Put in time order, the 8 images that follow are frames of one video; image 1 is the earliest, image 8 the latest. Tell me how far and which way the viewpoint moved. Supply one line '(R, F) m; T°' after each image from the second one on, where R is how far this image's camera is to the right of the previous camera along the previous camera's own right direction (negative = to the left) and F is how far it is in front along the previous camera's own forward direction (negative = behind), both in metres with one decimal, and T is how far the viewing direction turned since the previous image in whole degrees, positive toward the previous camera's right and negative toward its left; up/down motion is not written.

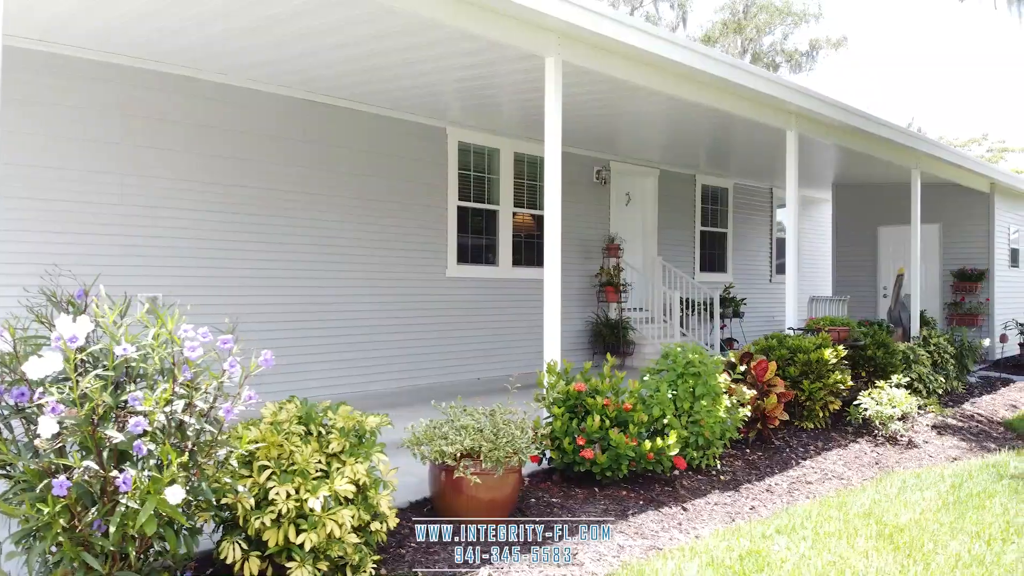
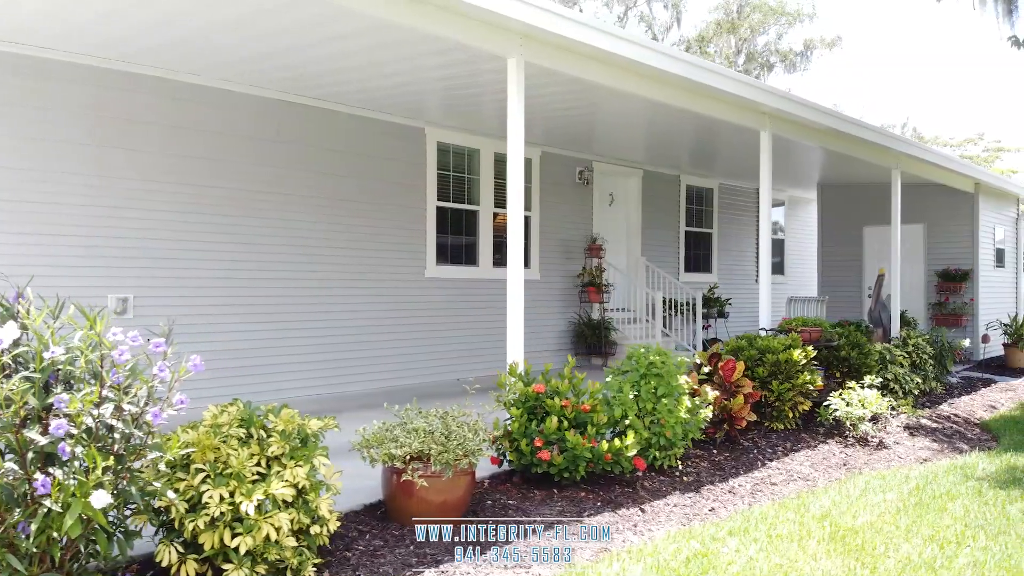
(+0.2, 0.0) m; 0°
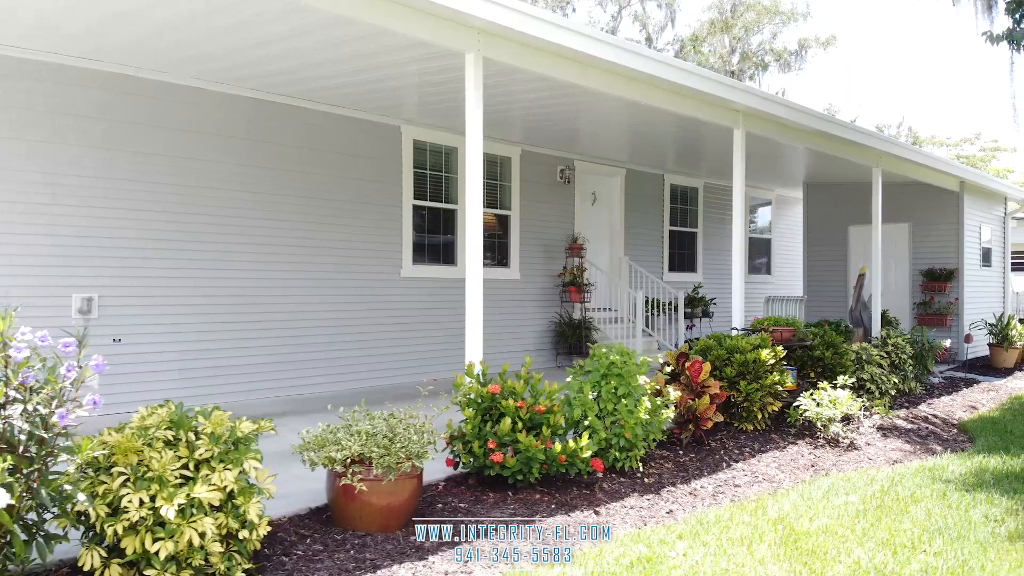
(+0.2, +0.1) m; 0°
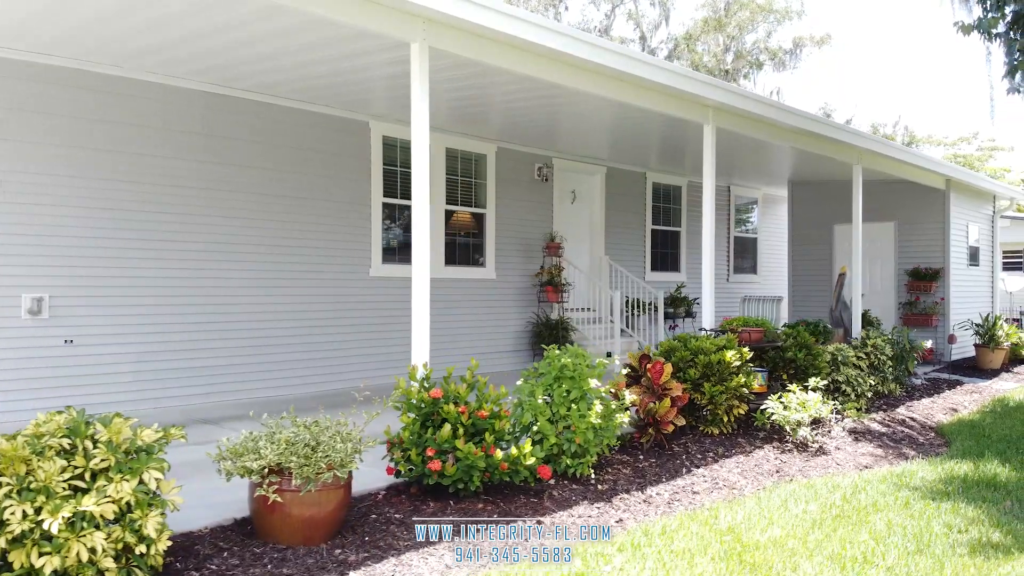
(+0.3, +0.2) m; 0°
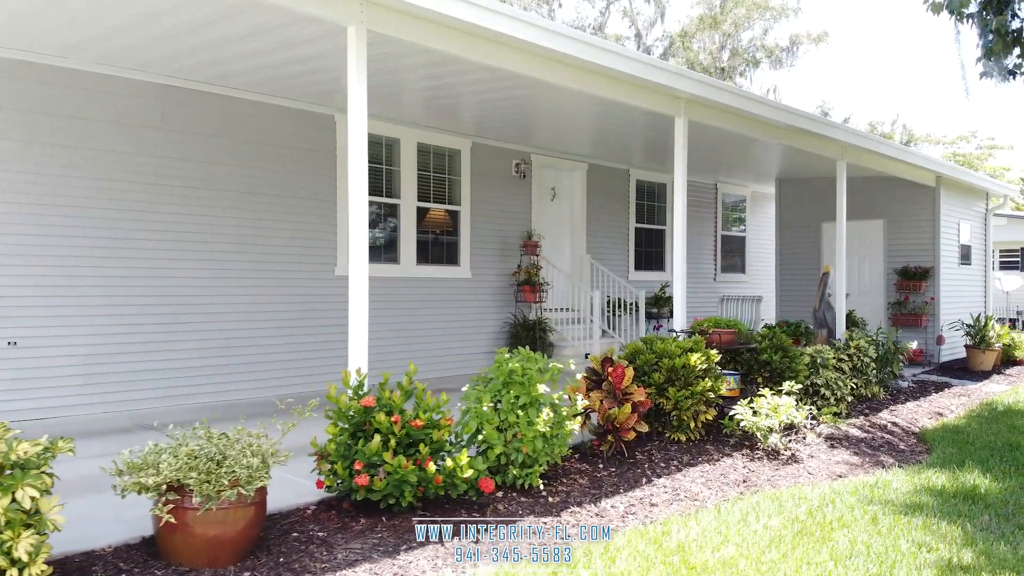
(+0.3, +0.3) m; 0°
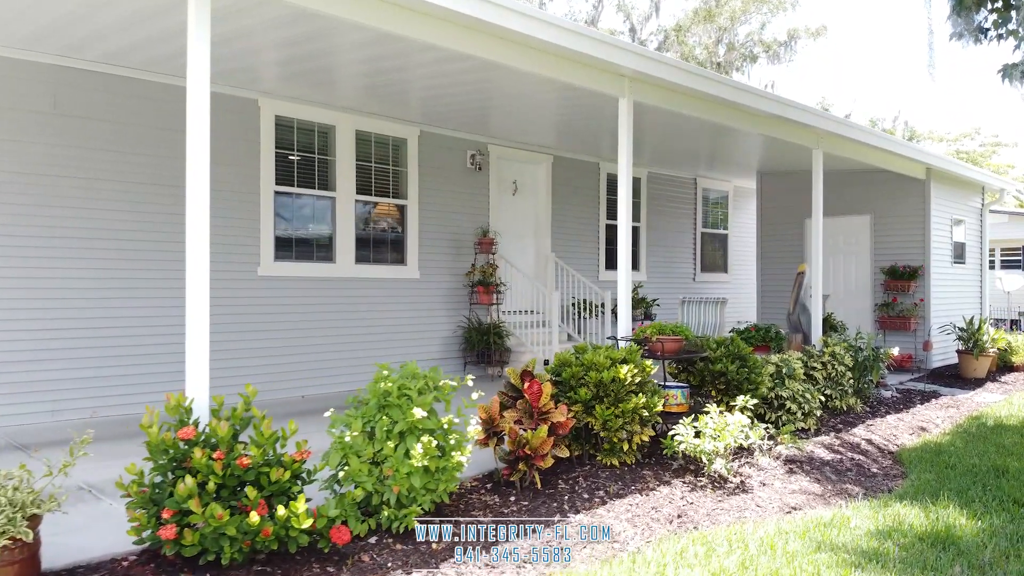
(+0.5, +0.6) m; 0°
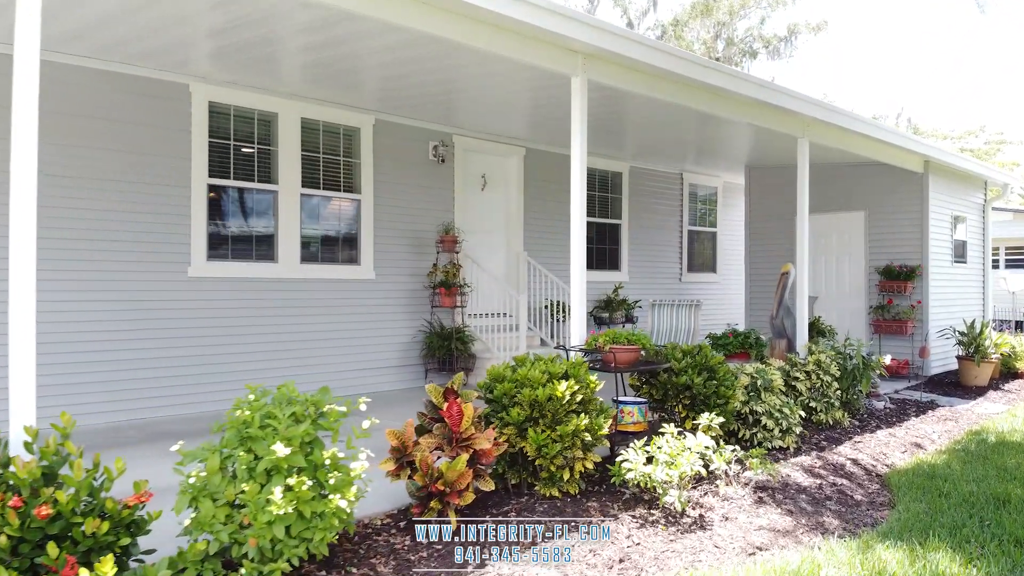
(+0.4, +0.6) m; 0°
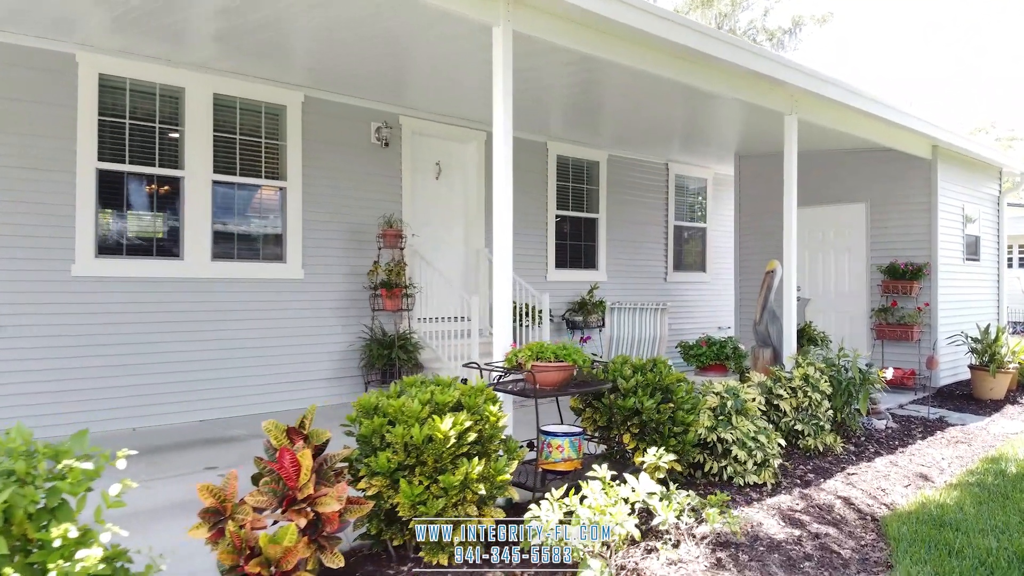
(+0.4, +0.9) m; -1°
